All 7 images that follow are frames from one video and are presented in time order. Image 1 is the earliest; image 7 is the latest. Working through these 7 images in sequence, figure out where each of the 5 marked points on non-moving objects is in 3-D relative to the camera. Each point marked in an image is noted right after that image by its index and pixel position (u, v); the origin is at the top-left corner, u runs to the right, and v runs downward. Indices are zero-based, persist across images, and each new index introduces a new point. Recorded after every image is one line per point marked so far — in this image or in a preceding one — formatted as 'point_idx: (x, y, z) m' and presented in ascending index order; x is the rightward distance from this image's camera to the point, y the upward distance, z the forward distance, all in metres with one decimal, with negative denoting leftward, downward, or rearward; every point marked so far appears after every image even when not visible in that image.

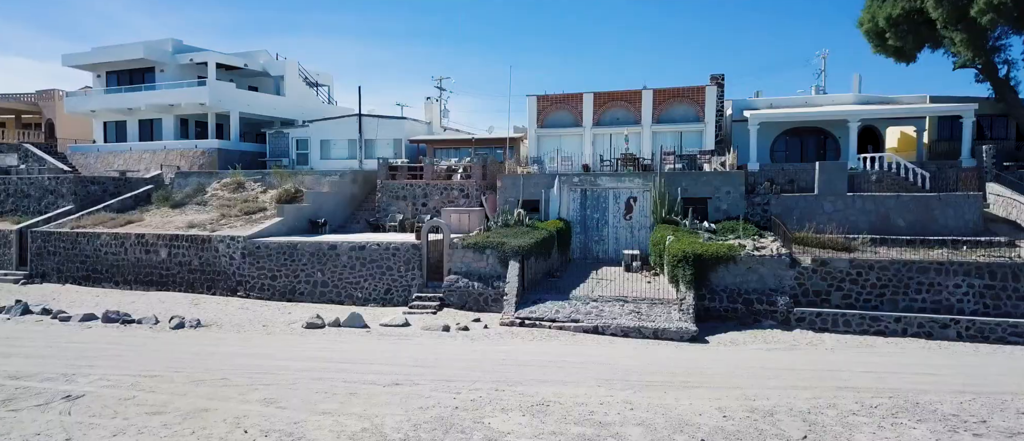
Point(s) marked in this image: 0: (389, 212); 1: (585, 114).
0: (-3.3, +0.2, +17.5) m
1: (+2.1, +3.0, +18.9) m
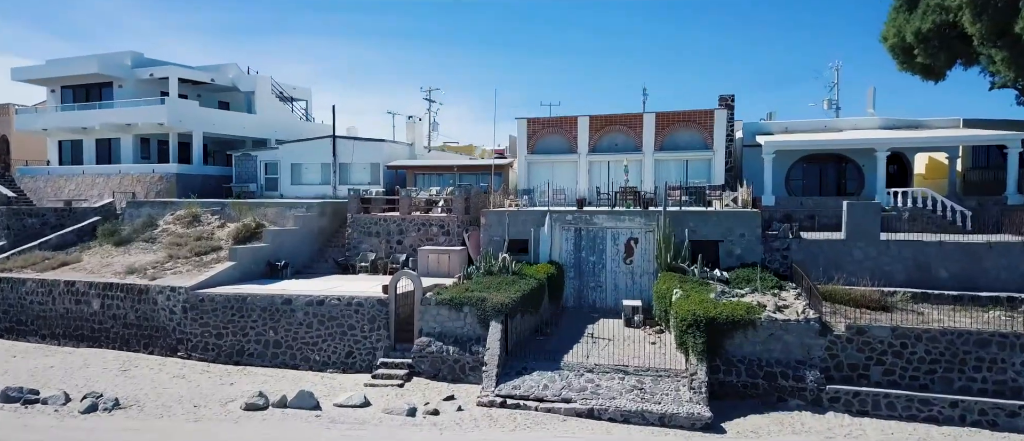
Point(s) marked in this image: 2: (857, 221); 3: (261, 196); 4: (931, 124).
0: (-3.6, -0.7, +15.6) m
1: (+1.8, +2.1, +17.1) m
2: (+6.5, 0.0, +12.4) m
3: (-7.6, +0.7, +19.9) m
4: (+10.6, +2.4, +16.6) m
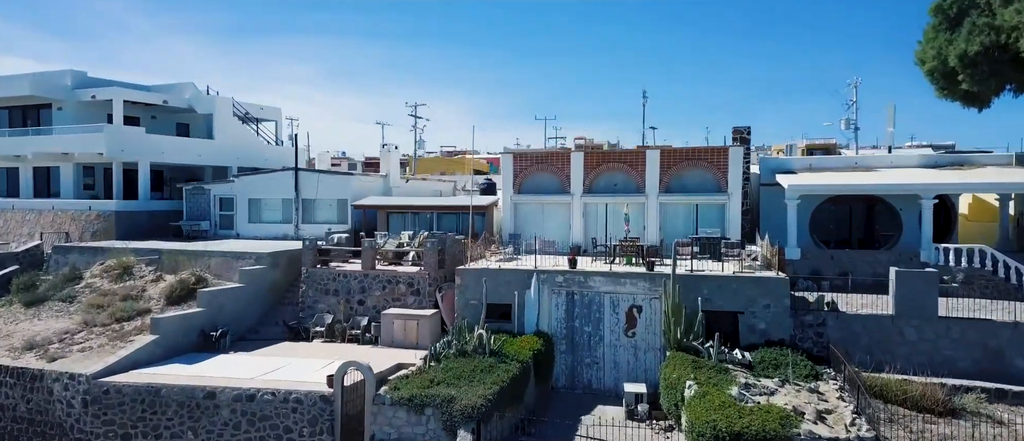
0: (-4.0, -1.8, +13.3) m
1: (+1.4, +0.9, +14.8) m
2: (+6.2, -1.1, +10.2) m
3: (-8.0, -0.4, +17.6) m
4: (+10.2, +1.3, +14.4) m
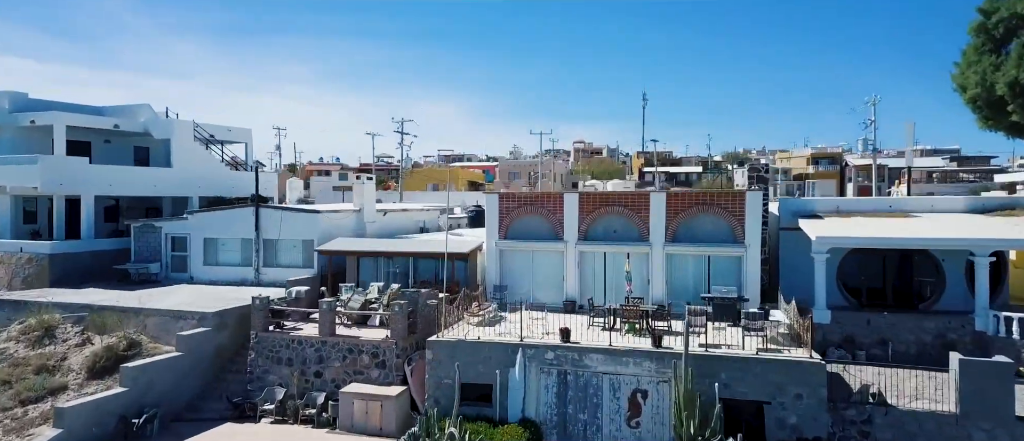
0: (-4.3, -2.8, +11.4) m
1: (+1.1, -0.1, +12.9) m
2: (+5.9, -2.1, +8.3) m
3: (-8.3, -1.4, +15.7) m
4: (+9.9, +0.3, +12.5) m
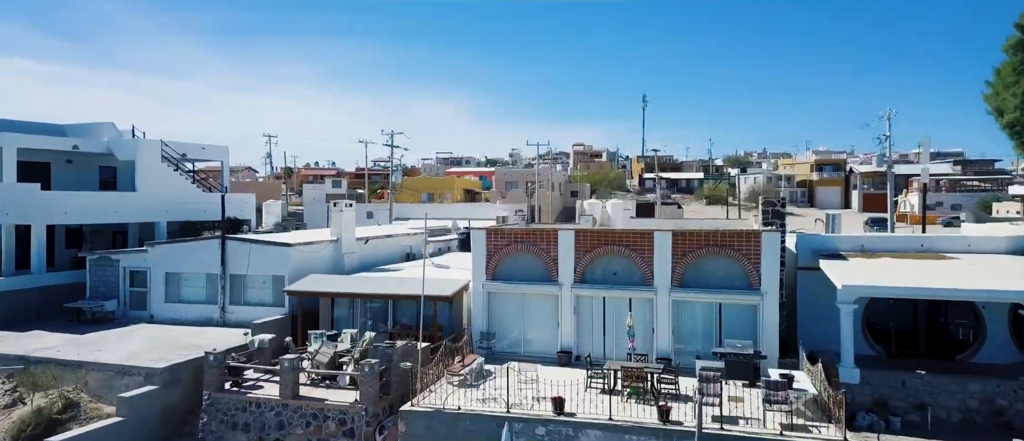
0: (-4.5, -3.5, +10.1) m
1: (+0.9, -0.8, +11.6) m
2: (+5.7, -2.9, +7.0) m
3: (-8.5, -2.1, +14.3) m
4: (+9.7, -0.4, +11.1) m
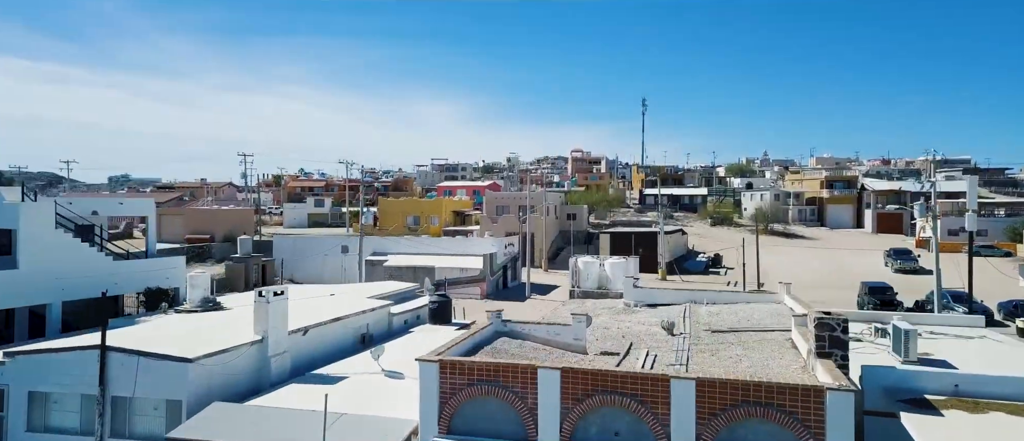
0: (-5.0, -5.2, +6.8) m
1: (+0.4, -2.5, +8.3) m
2: (+5.2, -4.6, +3.6) m
3: (-9.0, -3.8, +11.0) m
4: (+9.2, -2.2, +7.8) m
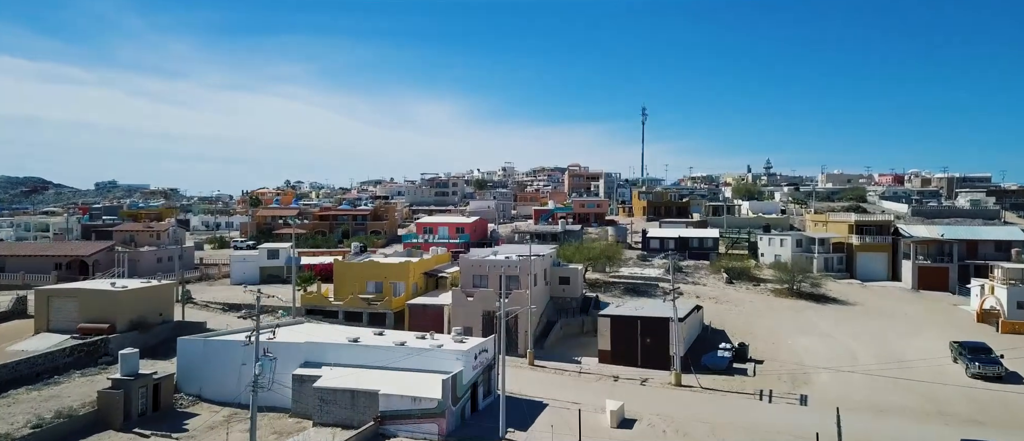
0: (-6.0, -9.1, -0.9) m
1: (-0.6, -6.4, +0.7) m
2: (+4.2, -8.5, -4.0) m
3: (-10.0, -7.7, +3.4) m
4: (+8.2, -6.1, +0.2) m
